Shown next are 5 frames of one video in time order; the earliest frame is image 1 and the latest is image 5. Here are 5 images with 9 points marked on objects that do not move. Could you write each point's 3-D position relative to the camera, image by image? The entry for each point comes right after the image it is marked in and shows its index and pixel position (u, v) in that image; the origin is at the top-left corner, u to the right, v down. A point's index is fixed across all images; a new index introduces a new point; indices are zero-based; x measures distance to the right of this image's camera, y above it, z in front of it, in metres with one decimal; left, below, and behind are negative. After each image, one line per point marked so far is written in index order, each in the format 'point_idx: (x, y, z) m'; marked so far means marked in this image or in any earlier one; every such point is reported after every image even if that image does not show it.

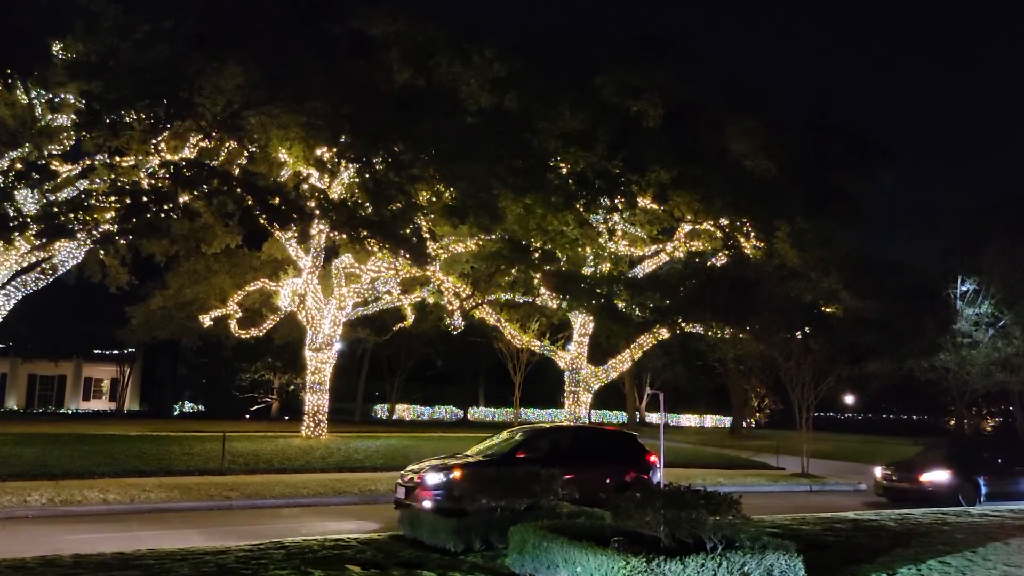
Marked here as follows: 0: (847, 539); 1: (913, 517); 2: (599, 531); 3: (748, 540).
0: (+3.4, -2.5, +10.5) m
1: (+4.9, -2.8, +12.9) m
2: (+0.6, -1.9, +7.9) m
3: (+1.7, -1.8, +7.4) m
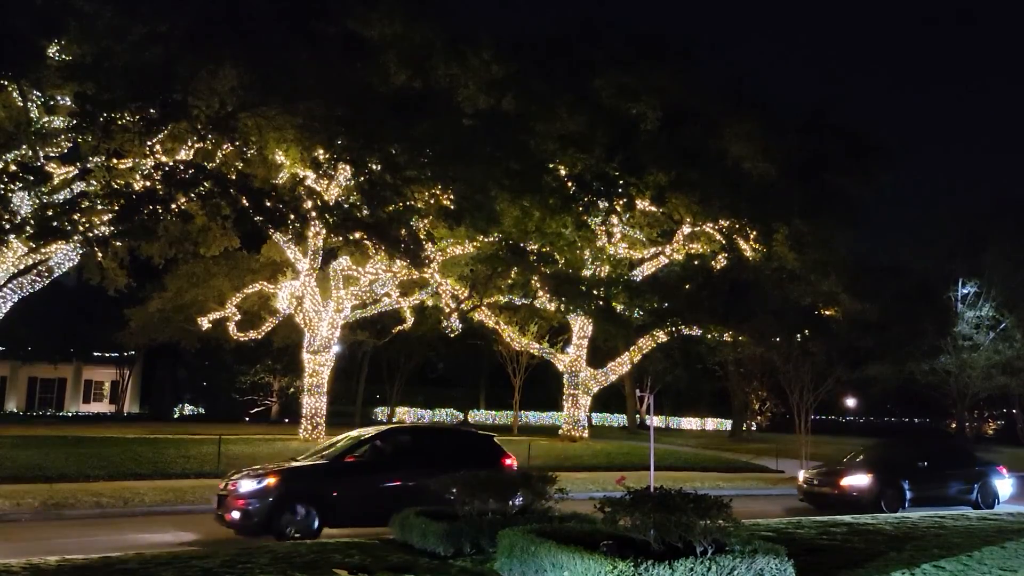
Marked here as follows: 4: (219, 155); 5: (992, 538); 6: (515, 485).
0: (+3.3, -2.6, +10.5) m
1: (+4.8, -2.8, +12.8) m
2: (+0.5, -1.9, +7.8) m
3: (+1.6, -1.8, +7.3) m
4: (-5.3, +2.4, +19.0) m
5: (+5.1, -2.6, +11.1) m
6: (0.0, -1.8, +9.8) m
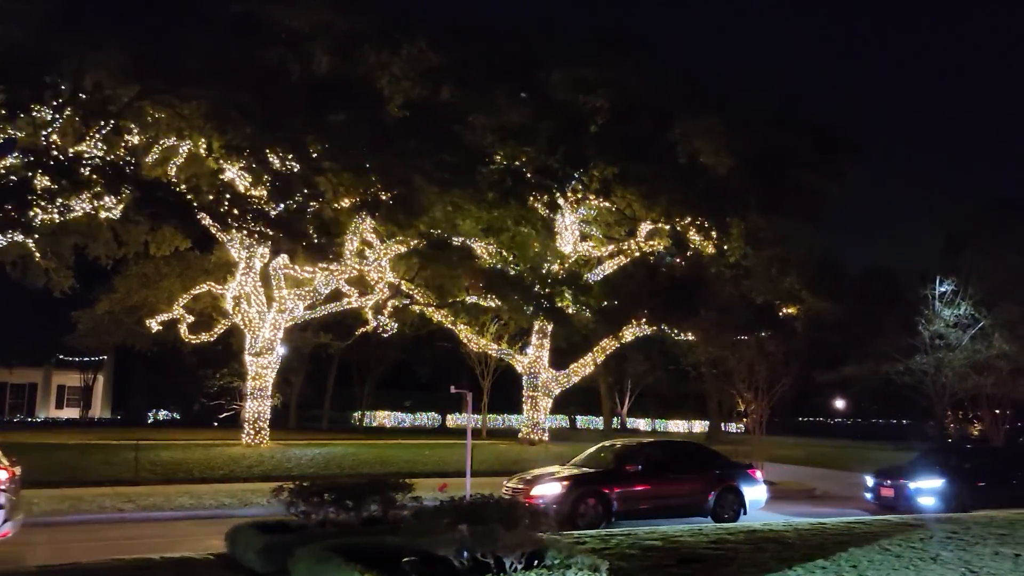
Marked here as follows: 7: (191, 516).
0: (+2.0, -2.4, +9.6) m
1: (+3.5, -2.7, +11.9) m
2: (-0.8, -1.8, +6.9) m
3: (+0.3, -1.7, +6.4) m
4: (-6.6, +2.4, +18.2) m
5: (+3.8, -2.5, +10.2) m
6: (-1.3, -1.8, +9.0) m
7: (-4.9, -3.5, +15.9) m
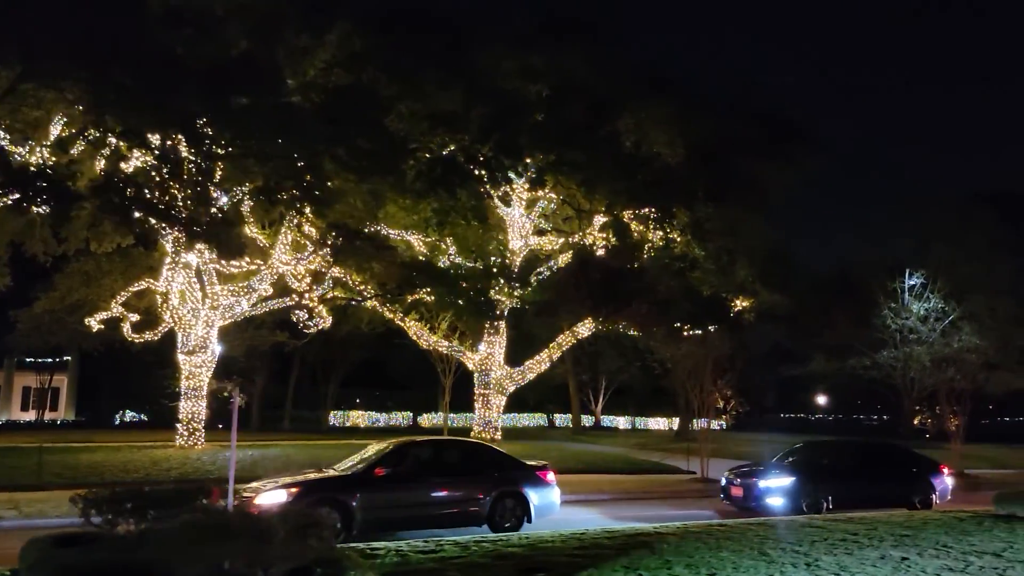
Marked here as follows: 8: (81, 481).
0: (+0.6, -2.3, +8.8) m
1: (+2.2, -2.6, +11.1) m
2: (-2.1, -1.6, +6.1) m
3: (-1.1, -1.5, +5.6) m
4: (-8.0, +2.5, +17.3) m
5: (+2.4, -2.3, +9.4) m
6: (-2.6, -1.6, +8.1) m
7: (-6.2, -3.4, +15.0) m
8: (-7.9, -3.6, +19.2) m
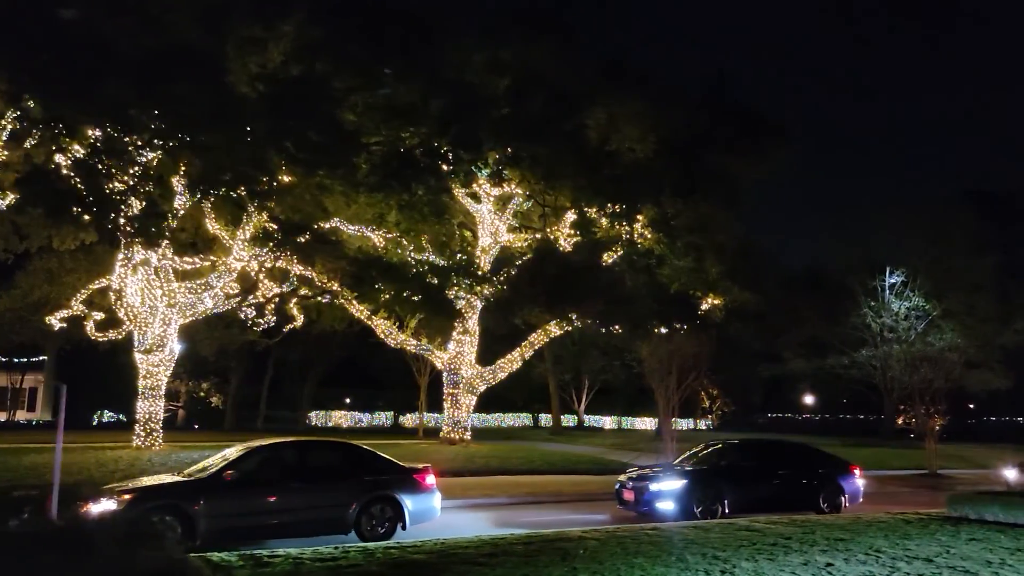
0: (-0.2, -2.2, +8.3) m
1: (+1.4, -2.5, +10.6) m
2: (-2.9, -1.6, +5.6) m
3: (-1.8, -1.5, +5.1) m
4: (-8.9, +2.6, +16.7) m
5: (+1.6, -2.3, +8.9) m
6: (-3.4, -1.6, +7.6) m
7: (-7.1, -3.3, +14.5) m
8: (-8.7, -3.5, +18.7) m
